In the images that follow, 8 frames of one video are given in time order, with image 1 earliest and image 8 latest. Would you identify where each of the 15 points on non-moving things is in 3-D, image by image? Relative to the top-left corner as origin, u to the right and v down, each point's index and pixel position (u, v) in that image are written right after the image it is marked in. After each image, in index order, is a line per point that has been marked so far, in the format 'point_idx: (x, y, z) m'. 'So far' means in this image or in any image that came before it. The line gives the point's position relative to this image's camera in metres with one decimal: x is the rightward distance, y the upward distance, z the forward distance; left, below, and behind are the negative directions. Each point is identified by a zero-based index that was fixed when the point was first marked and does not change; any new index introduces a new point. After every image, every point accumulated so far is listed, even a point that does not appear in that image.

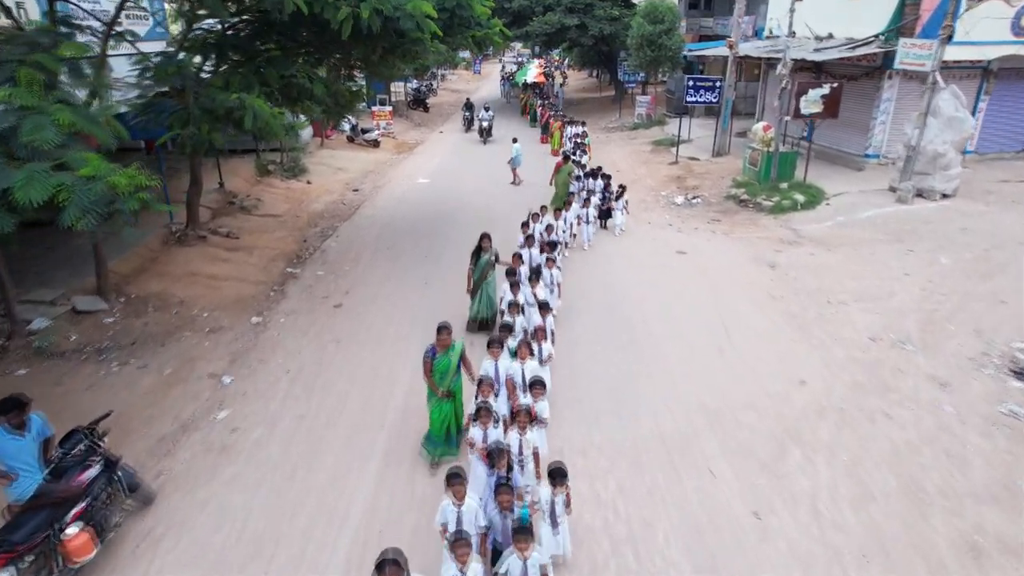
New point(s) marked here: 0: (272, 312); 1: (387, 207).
0: (-3.2, -0.3, +9.1) m
1: (-2.8, +1.8, +15.4) m
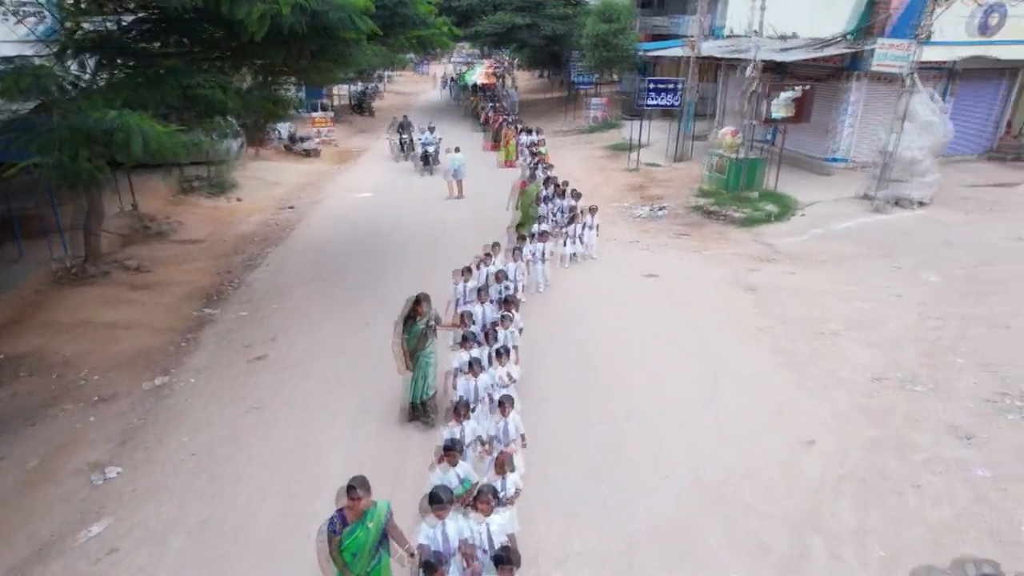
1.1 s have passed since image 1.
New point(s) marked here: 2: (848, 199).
0: (-3.8, -0.9, +7.7) m
1: (-3.8, +1.2, +14.0) m
2: (+6.7, +1.8, +13.4) m
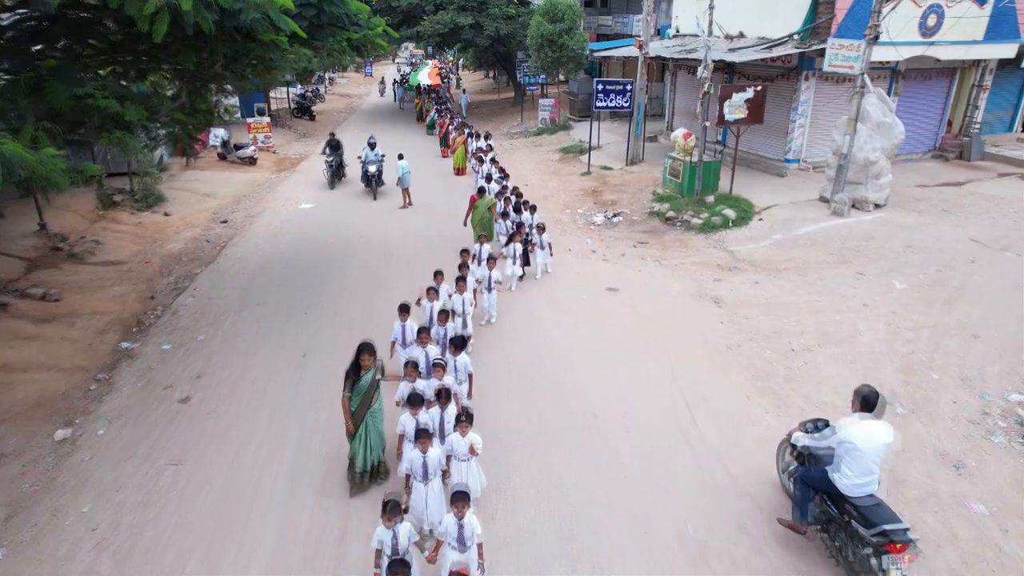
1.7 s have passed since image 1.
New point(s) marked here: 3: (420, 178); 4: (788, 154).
0: (-4.2, -1.3, +6.7) m
1: (-4.8, +0.8, +13.0) m
2: (+5.8, +1.7, +13.2) m
3: (-2.4, +2.8, +17.9) m
4: (+6.5, +3.2, +16.0) m
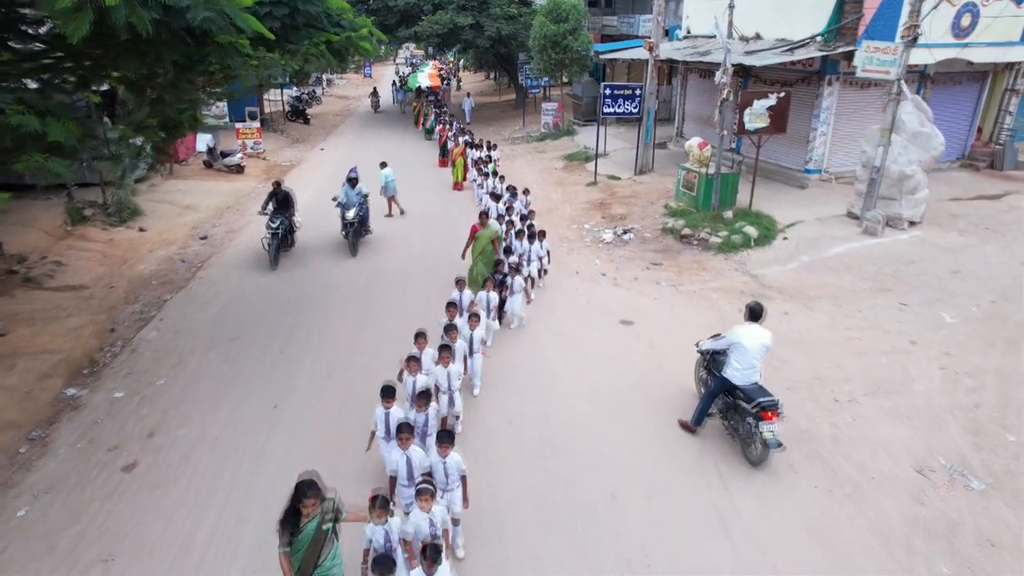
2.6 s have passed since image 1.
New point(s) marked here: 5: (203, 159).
0: (-4.2, -1.7, +5.7) m
1: (-4.8, +0.4, +11.9) m
2: (+5.8, +1.2, +12.1) m
3: (-2.4, +2.4, +16.8) m
4: (+6.5, +2.7, +14.9) m
5: (-8.8, +3.7, +19.3) m
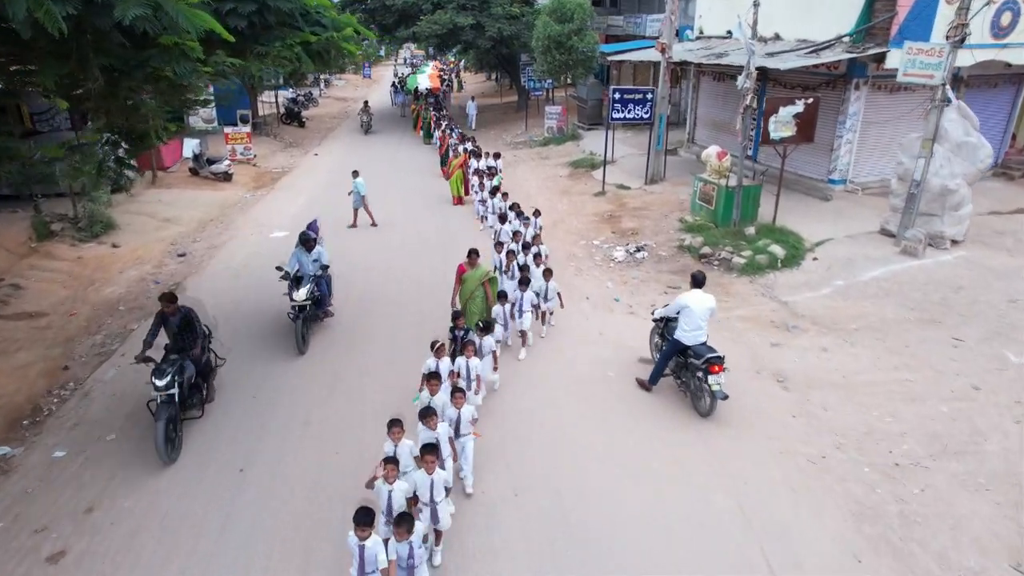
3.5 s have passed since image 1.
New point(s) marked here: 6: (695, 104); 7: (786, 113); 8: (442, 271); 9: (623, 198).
0: (-4.2, -2.1, +4.7) m
1: (-4.7, 0.0, +10.9) m
2: (+5.8, +0.9, +11.1) m
3: (-2.3, +2.0, +15.8) m
4: (+6.6, +2.3, +13.9) m
5: (-8.7, +3.3, +18.3) m
6: (+5.0, +5.1, +18.5) m
7: (+4.5, +2.9, +11.1) m
8: (-1.2, +0.3, +11.3) m
9: (+2.5, +2.0, +15.2) m
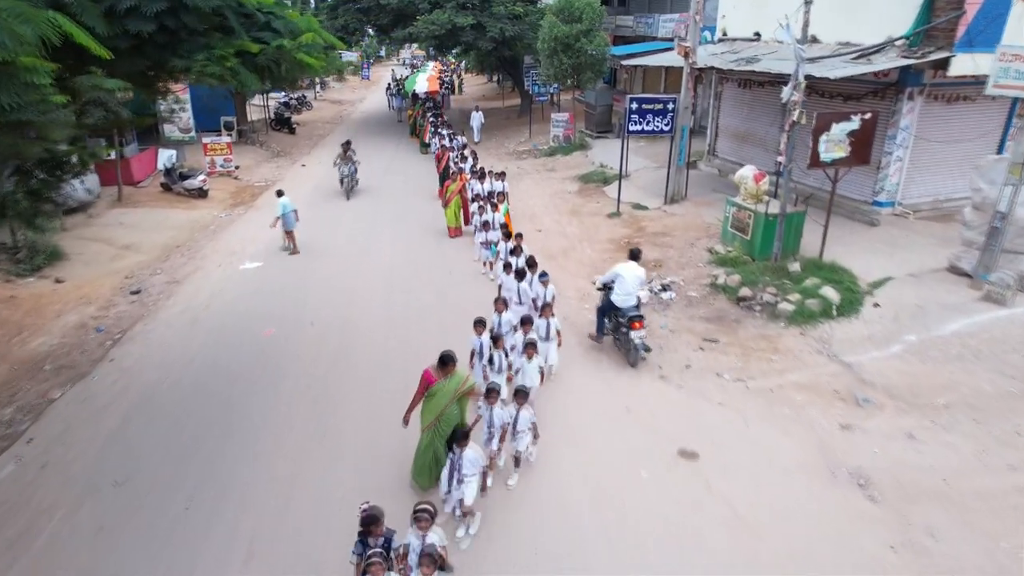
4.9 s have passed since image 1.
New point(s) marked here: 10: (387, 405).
0: (-4.1, -2.8, +3.0) m
1: (-4.6, -0.6, +9.3) m
2: (+5.9, +0.2, +9.4) m
3: (-2.2, +1.3, +14.1) m
4: (+6.7, +1.7, +12.2) m
5: (-8.7, +2.6, +16.6) m
6: (+5.1, +4.4, +16.8) m
7: (+4.6, +2.2, +9.5) m
8: (-1.1, -0.4, +9.6) m
9: (+2.6, +1.4, +13.5) m
10: (-1.4, -1.2, +7.5) m
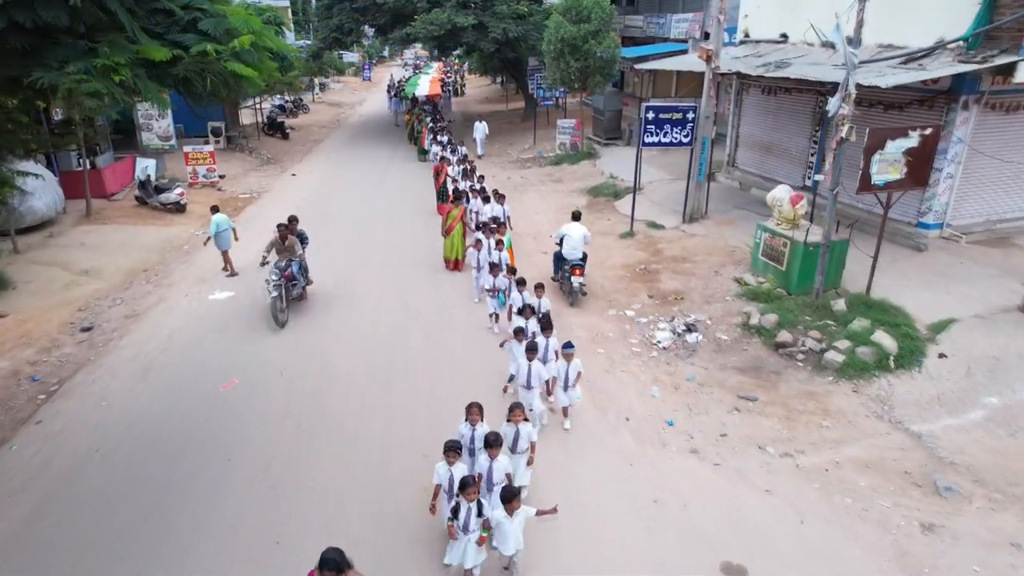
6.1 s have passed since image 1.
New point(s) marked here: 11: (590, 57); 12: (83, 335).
0: (-4.1, -3.3, +1.7) m
1: (-4.6, -1.1, +8.0) m
2: (+5.9, -0.4, +8.1) m
3: (-2.2, +0.8, +12.8) m
4: (+6.7, +1.1, +10.8) m
5: (-8.6, +2.1, +15.4) m
6: (+5.2, +3.8, +15.4) m
7: (+4.6, +1.7, +8.1) m
8: (-1.1, -0.9, +8.3) m
9: (+2.6, +0.8, +12.2) m
10: (-1.4, -1.7, +6.2) m
11: (+2.3, +6.8, +19.9) m
12: (-5.9, -0.7, +9.3) m
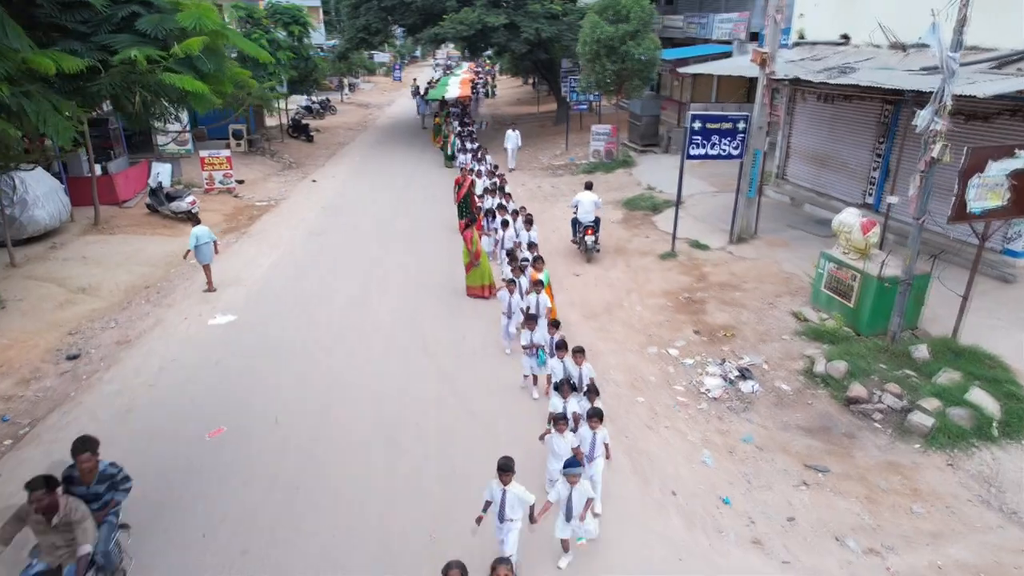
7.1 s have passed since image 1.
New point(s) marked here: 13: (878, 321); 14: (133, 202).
0: (-4.2, -3.6, +0.8) m
1: (-4.4, -1.5, +7.1) m
2: (+6.2, -0.9, +6.7) m
3: (-1.7, +0.4, +11.8) m
4: (+7.1, +0.6, +9.4) m
5: (-8.0, +1.9, +14.6) m
6: (+5.8, +3.3, +14.1) m
7: (+4.9, +1.2, +6.8) m
8: (-0.8, -1.3, +7.3) m
9: (+3.1, +0.4, +11.0) m
10: (-1.2, -2.1, +5.2) m
11: (+3.2, +6.4, +18.7) m
12: (-5.6, -1.0, +8.5) m
13: (+4.3, -0.4, +7.9) m
14: (-8.6, +2.0, +15.4) m
